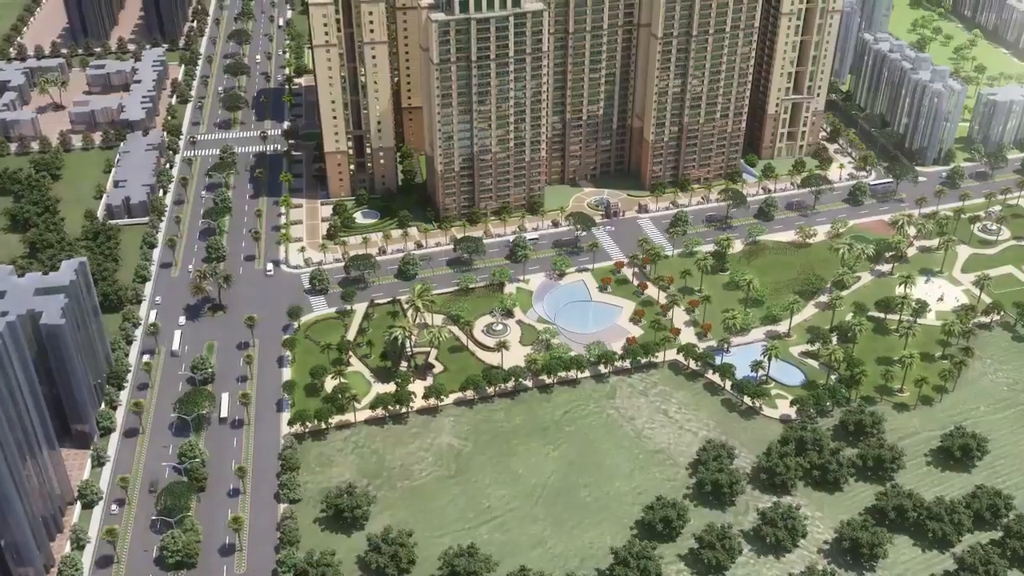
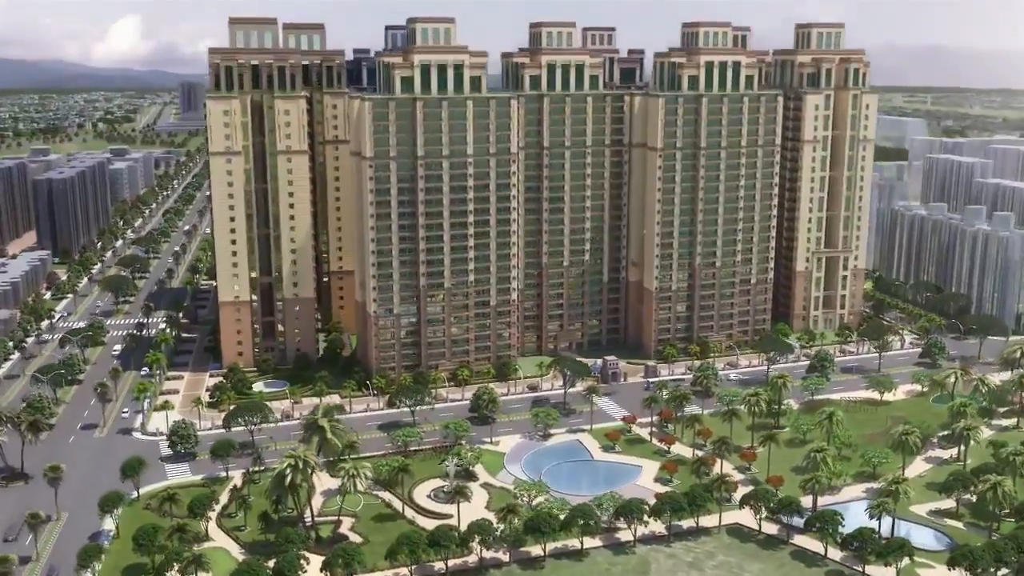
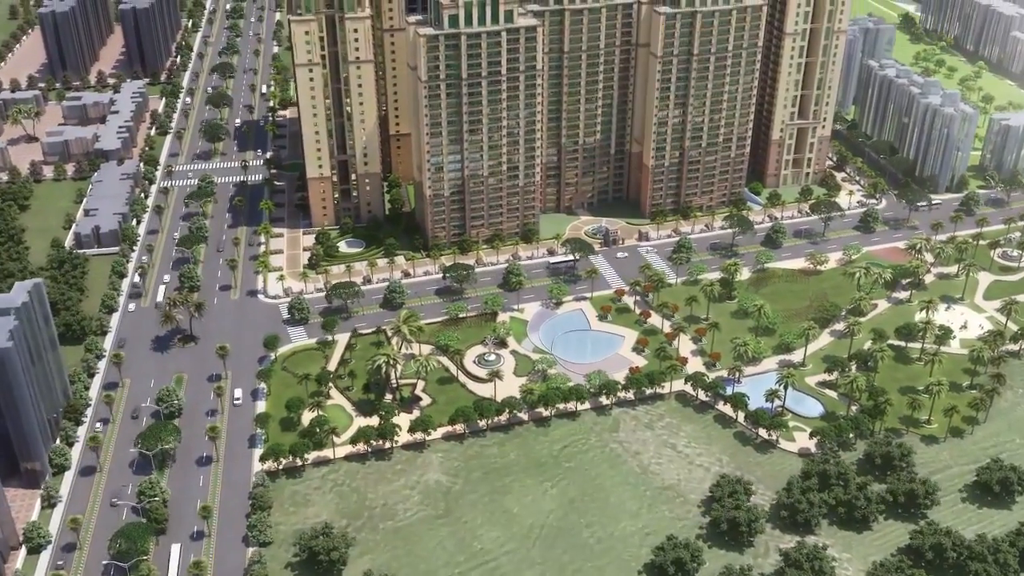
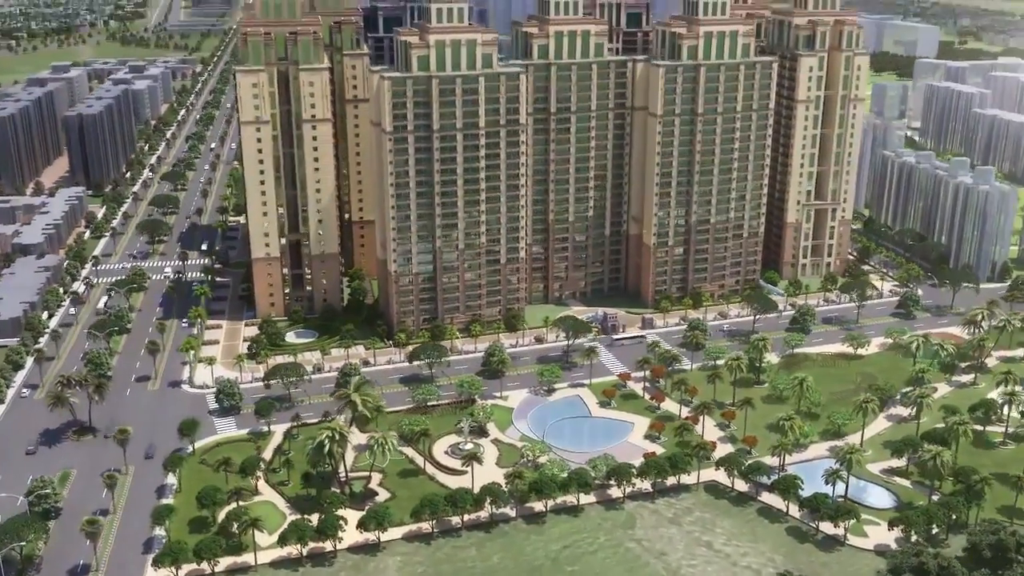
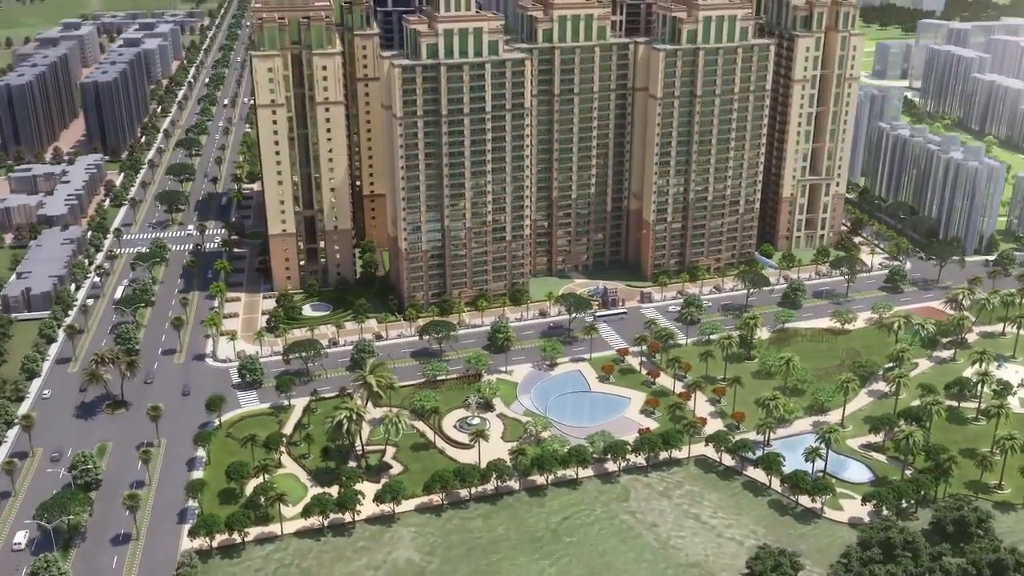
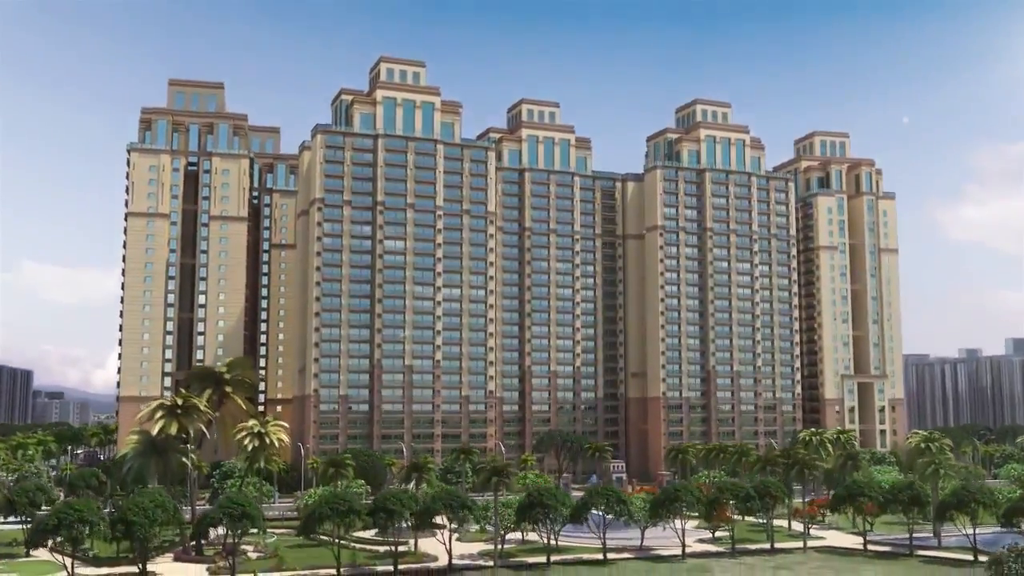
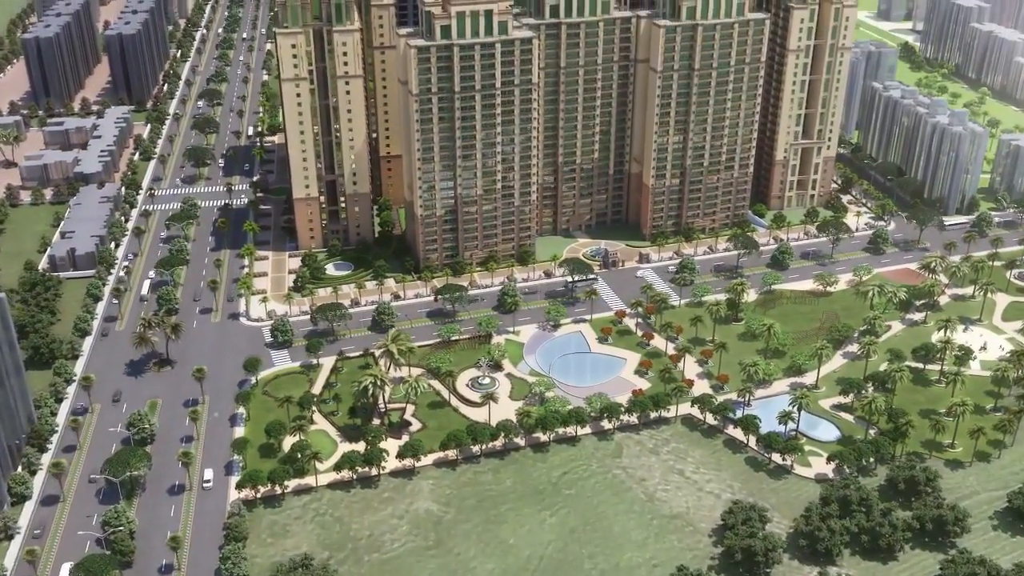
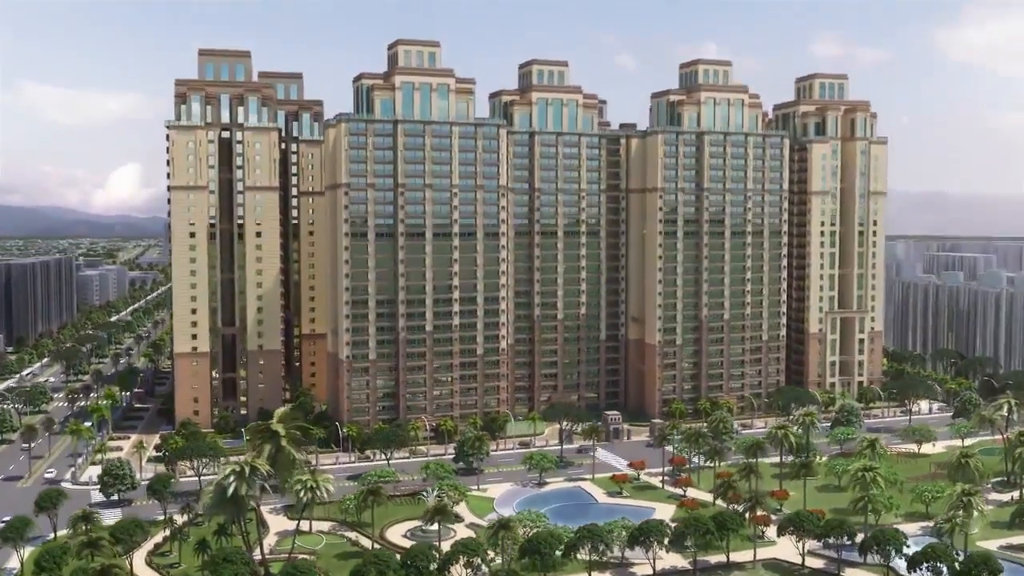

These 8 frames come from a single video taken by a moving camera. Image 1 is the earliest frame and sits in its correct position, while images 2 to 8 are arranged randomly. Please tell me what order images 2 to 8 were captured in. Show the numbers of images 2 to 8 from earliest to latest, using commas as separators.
3, 7, 5, 4, 2, 8, 6
